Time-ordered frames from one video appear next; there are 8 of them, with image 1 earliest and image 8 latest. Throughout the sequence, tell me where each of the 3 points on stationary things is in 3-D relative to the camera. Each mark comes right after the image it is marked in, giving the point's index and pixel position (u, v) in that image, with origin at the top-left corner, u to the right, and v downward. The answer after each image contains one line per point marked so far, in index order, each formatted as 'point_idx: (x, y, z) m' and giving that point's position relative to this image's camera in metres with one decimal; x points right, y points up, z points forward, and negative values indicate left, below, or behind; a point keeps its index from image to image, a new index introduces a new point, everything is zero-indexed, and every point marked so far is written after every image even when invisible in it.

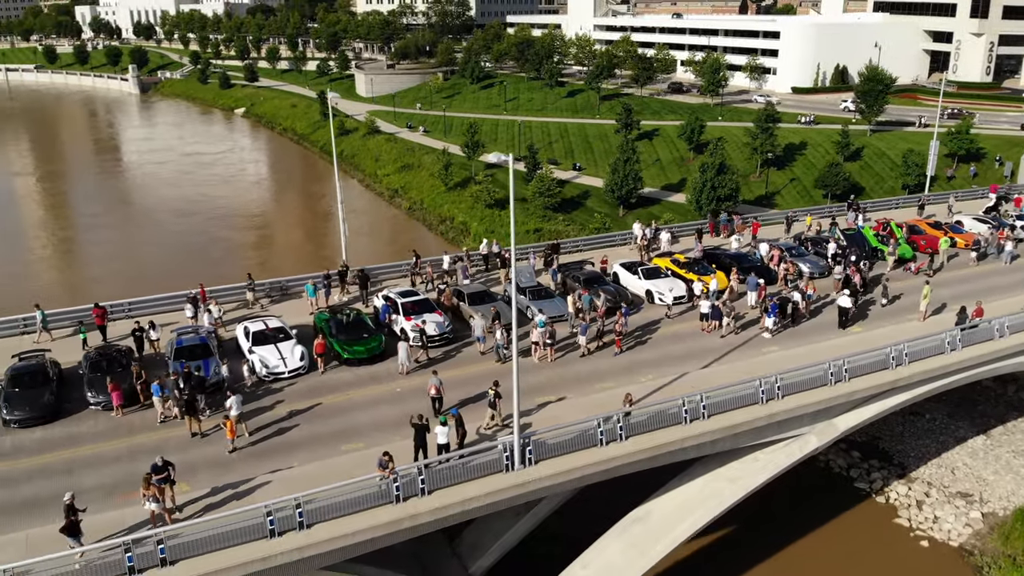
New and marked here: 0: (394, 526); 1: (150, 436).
0: (-2.2, -4.4, +15.5) m
1: (-8.1, -3.3, +18.6) m
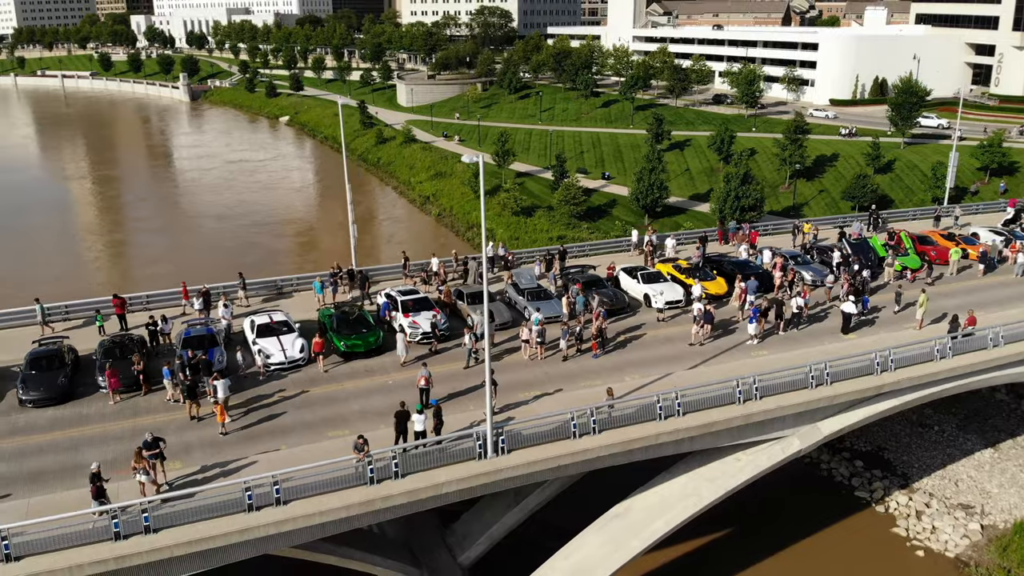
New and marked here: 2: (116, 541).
0: (-2.9, -4.3, +16.3) m
1: (-8.6, -3.1, +19.7) m
2: (-7.1, -4.5, +14.9) m
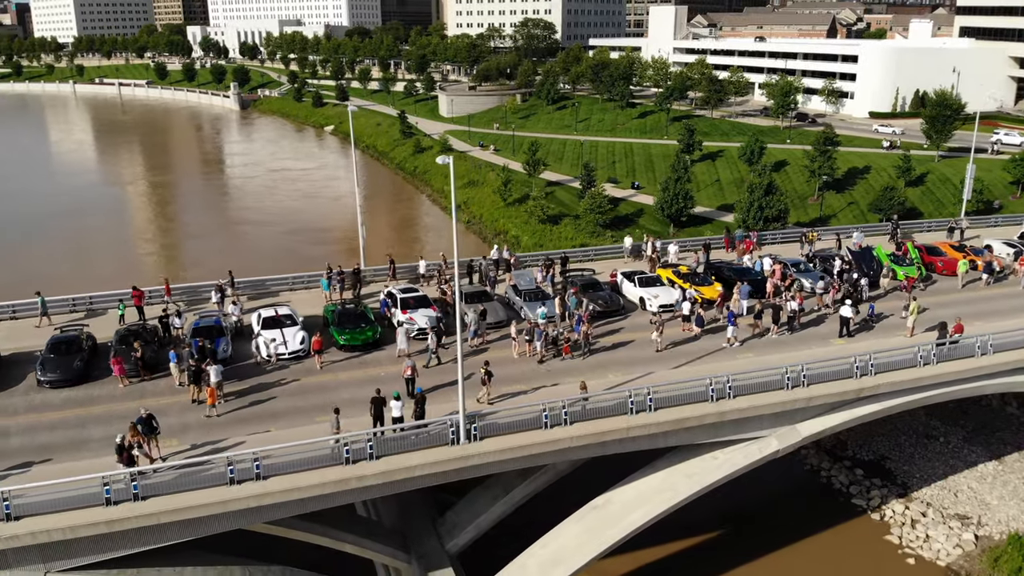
0: (-3.6, -4.1, +17.4) m
1: (-9.0, -2.8, +21.1) m
2: (-7.9, -4.2, +16.2) m
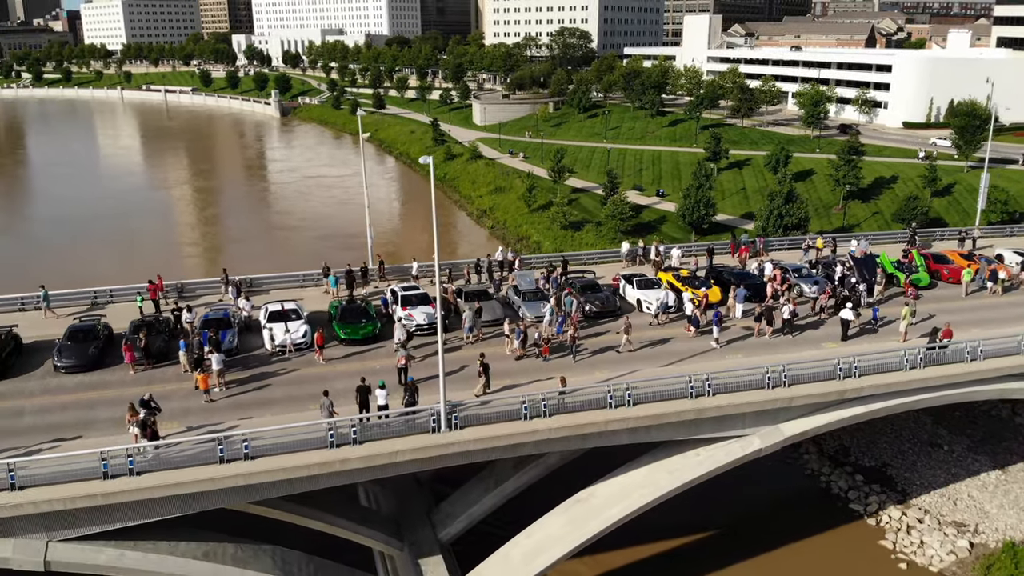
0: (-4.1, -3.9, +18.3) m
1: (-9.4, -2.6, +22.3) m
2: (-8.5, -4.0, +17.3) m
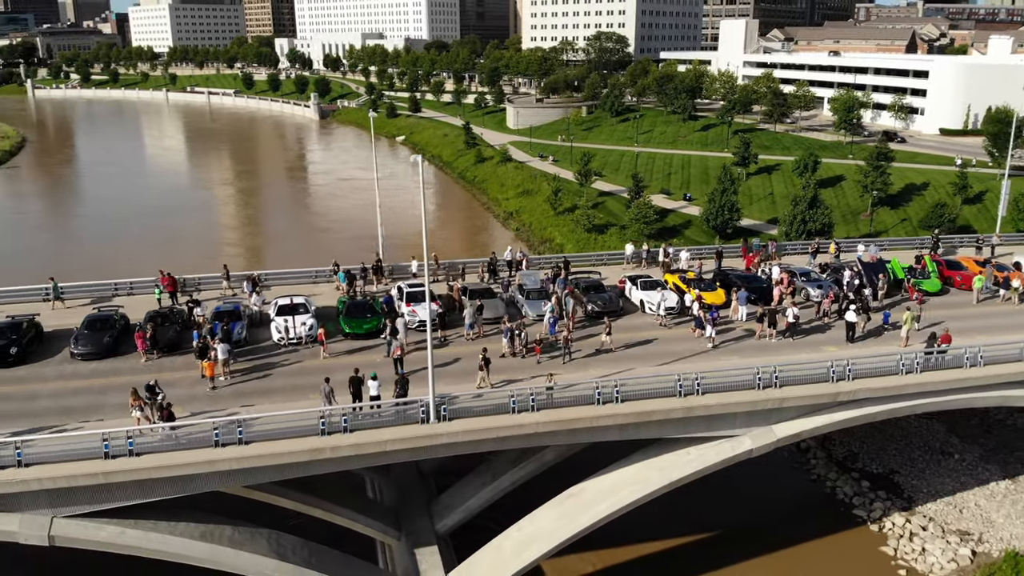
0: (-4.5, -3.8, +18.9) m
1: (-9.5, -2.4, +23.2) m
2: (-8.9, -3.8, +18.2) m
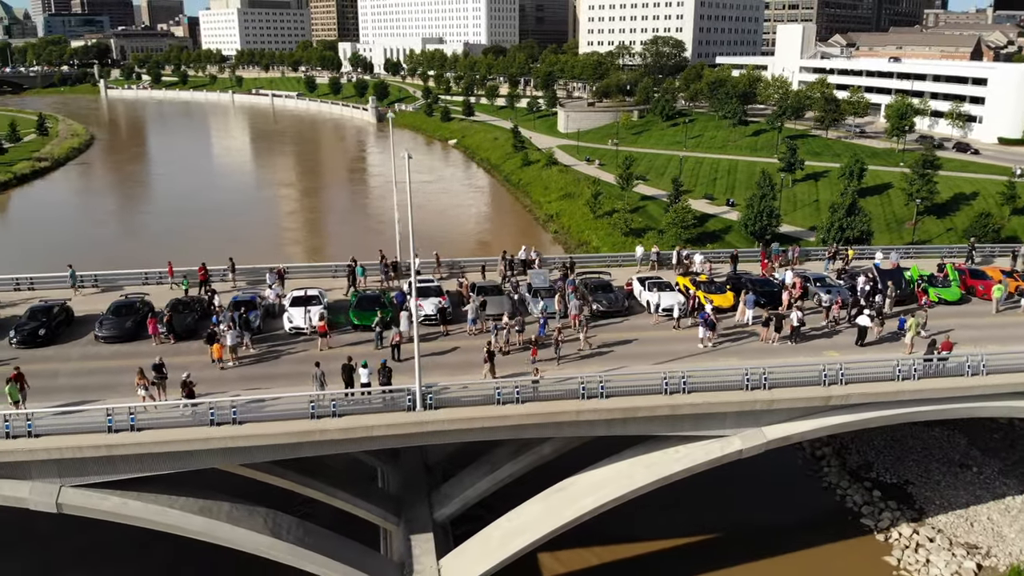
0: (-5.0, -3.5, +19.9) m
1: (-9.7, -2.0, +24.5) m
2: (-9.4, -3.4, +19.4) m
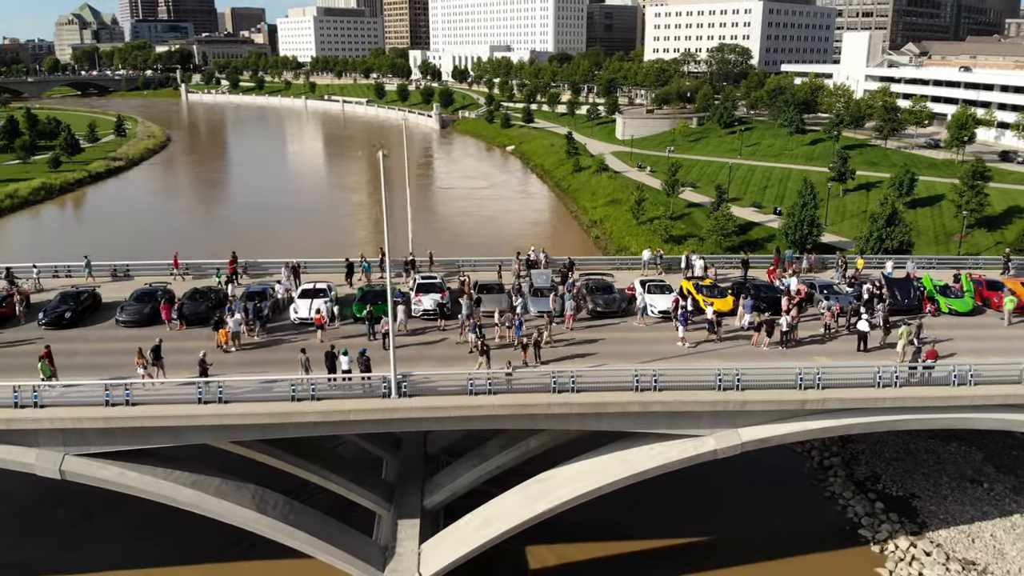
0: (-5.8, -3.3, +21.1) m
1: (-10.0, -1.7, +26.1) m
2: (-10.2, -3.0, +21.0) m
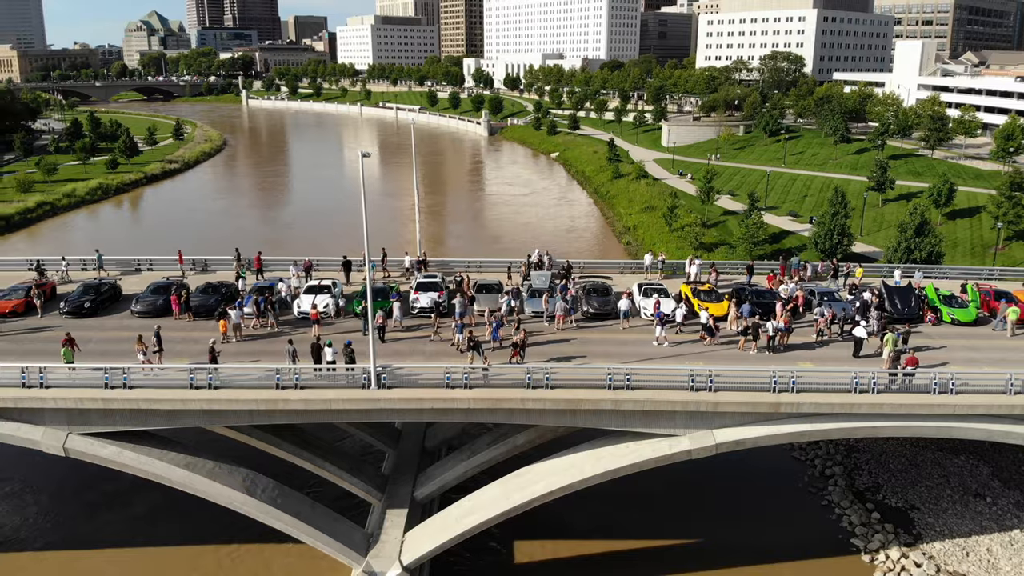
0: (-6.5, -3.1, +22.2) m
1: (-10.3, -1.5, +27.4) m
2: (-10.9, -2.7, +22.4) m
